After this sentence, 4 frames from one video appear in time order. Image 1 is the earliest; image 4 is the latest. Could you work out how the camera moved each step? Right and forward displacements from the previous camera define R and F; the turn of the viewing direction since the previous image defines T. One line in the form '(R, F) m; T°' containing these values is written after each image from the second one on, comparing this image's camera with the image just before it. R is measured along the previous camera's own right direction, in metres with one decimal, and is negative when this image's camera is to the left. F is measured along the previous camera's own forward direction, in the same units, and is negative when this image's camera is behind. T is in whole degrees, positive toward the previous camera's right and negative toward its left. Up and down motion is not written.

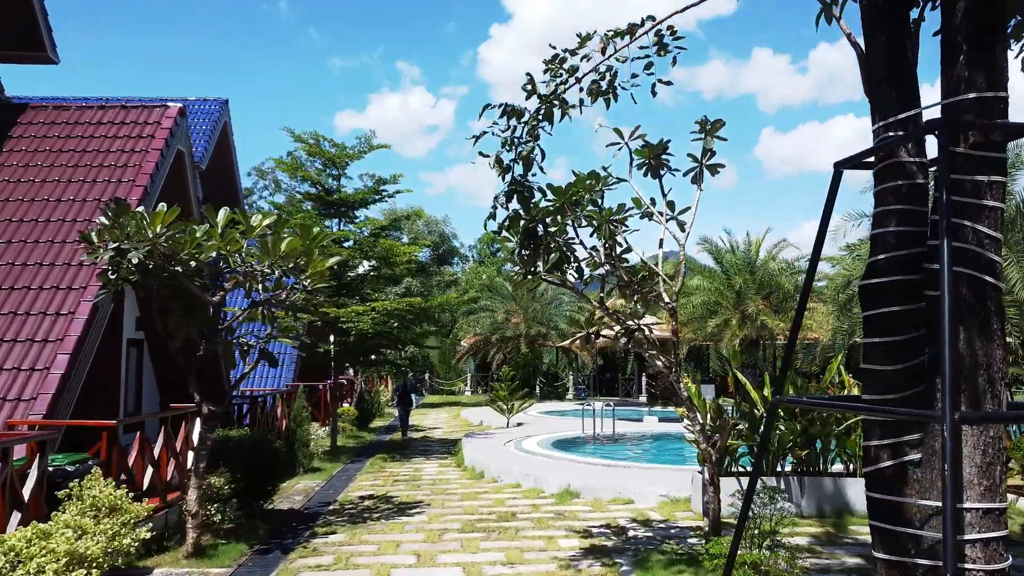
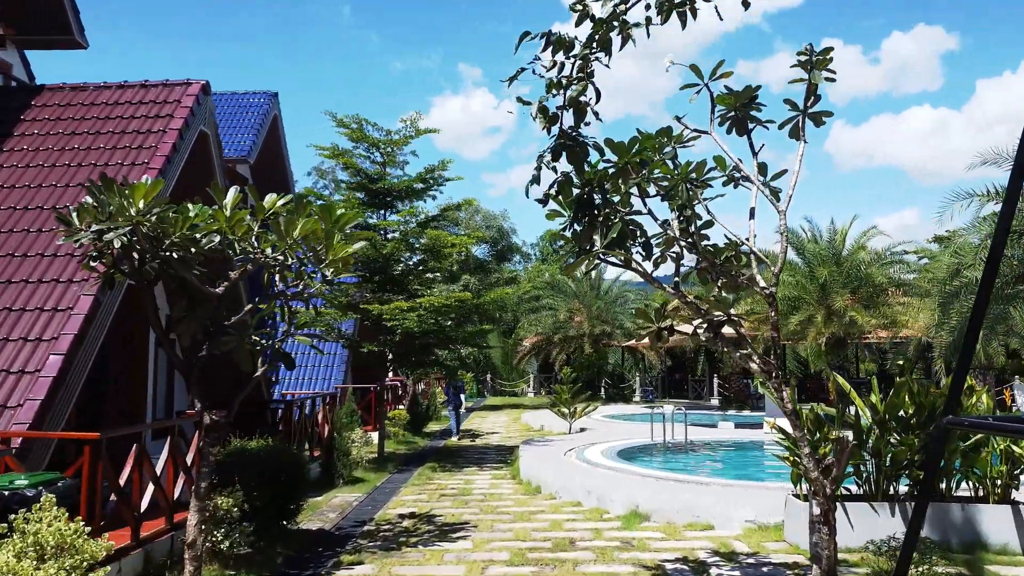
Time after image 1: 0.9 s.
(+0.1, +1.3) m; -5°
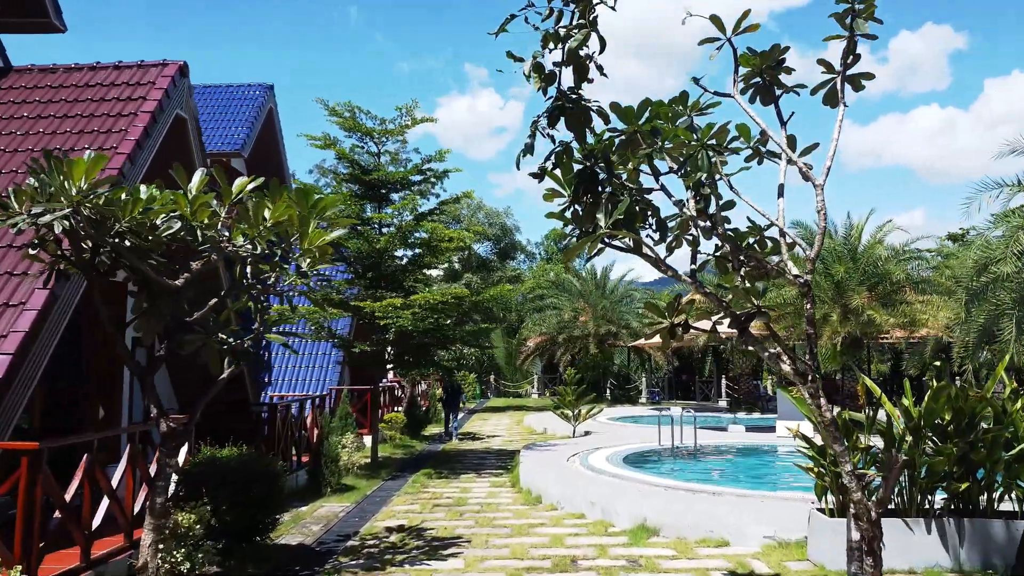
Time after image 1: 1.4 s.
(+0.1, +0.7) m; 0°
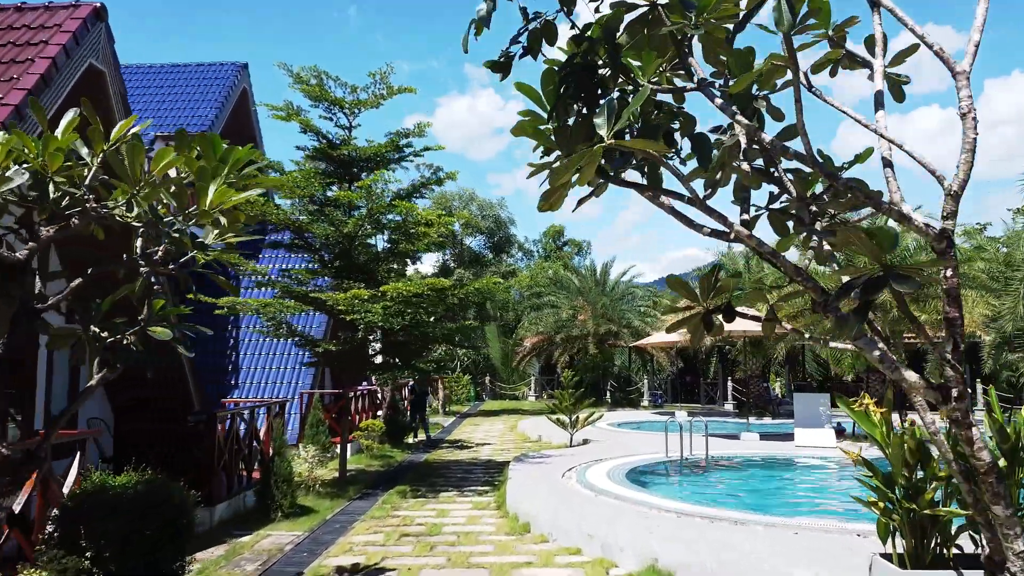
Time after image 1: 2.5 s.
(+0.2, +1.6) m; 0°
